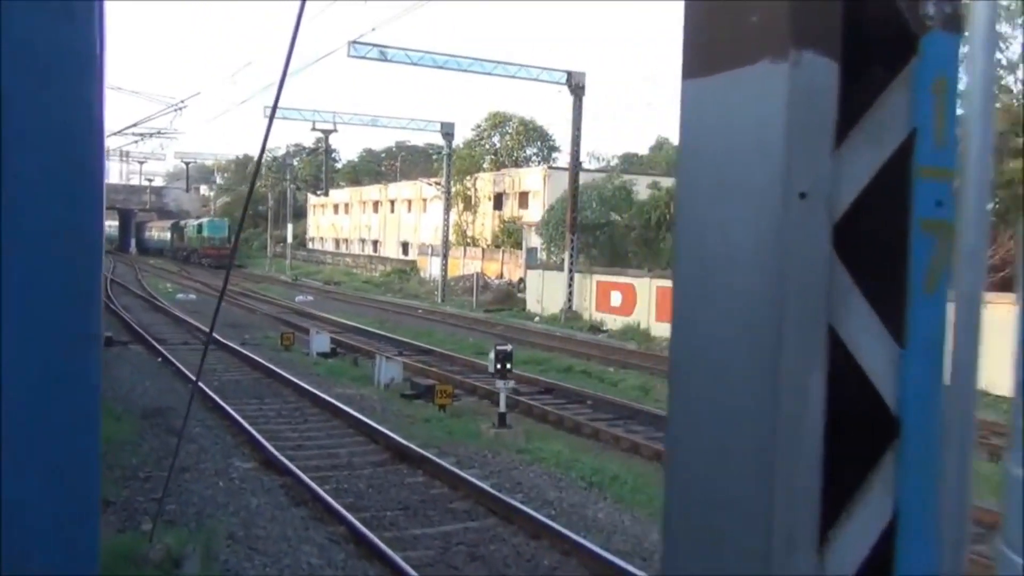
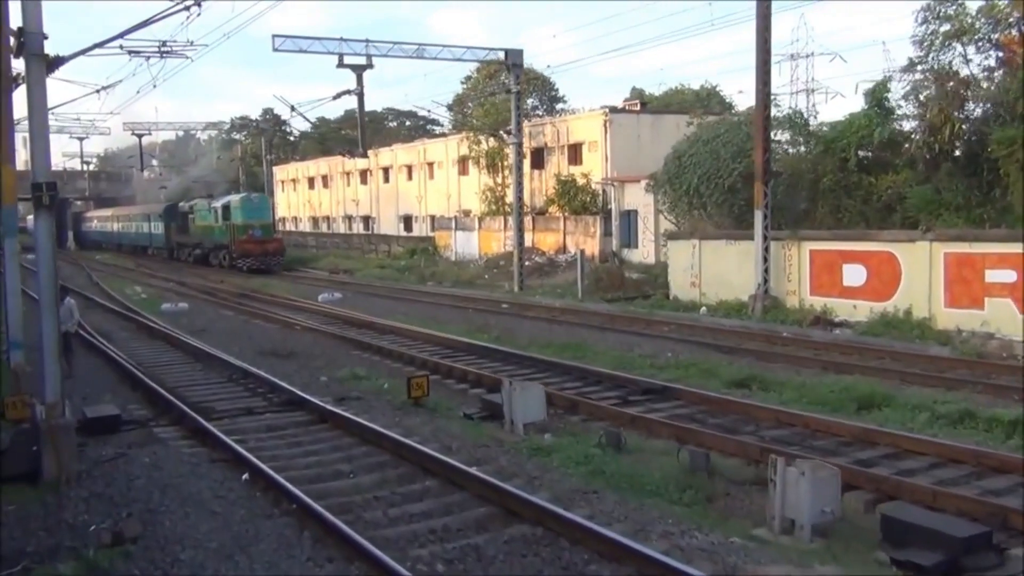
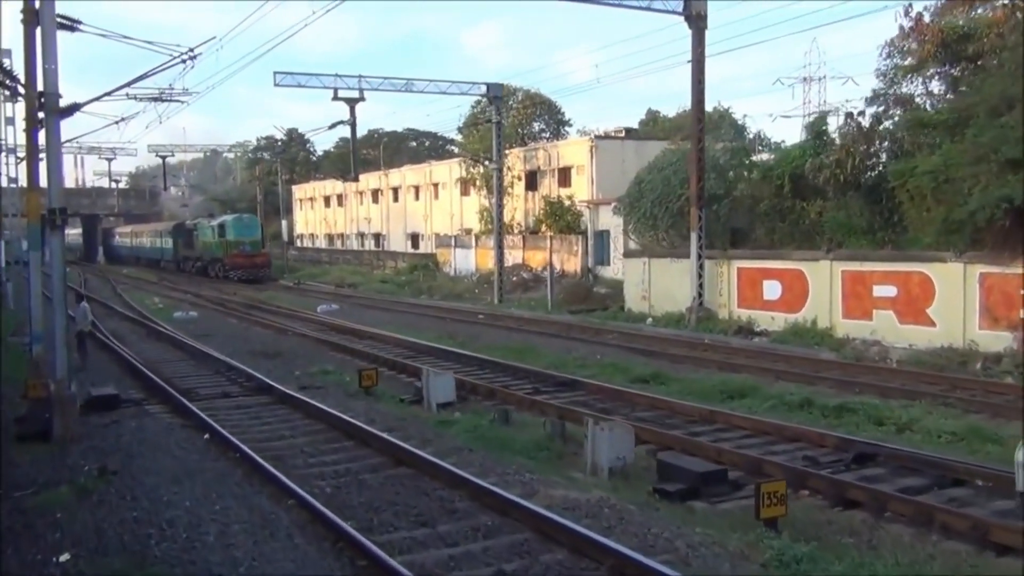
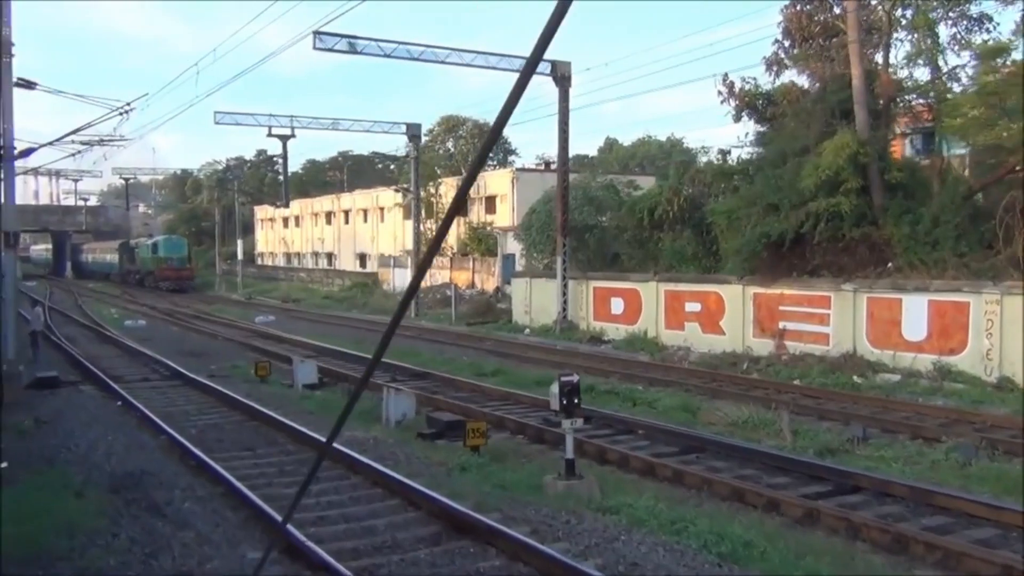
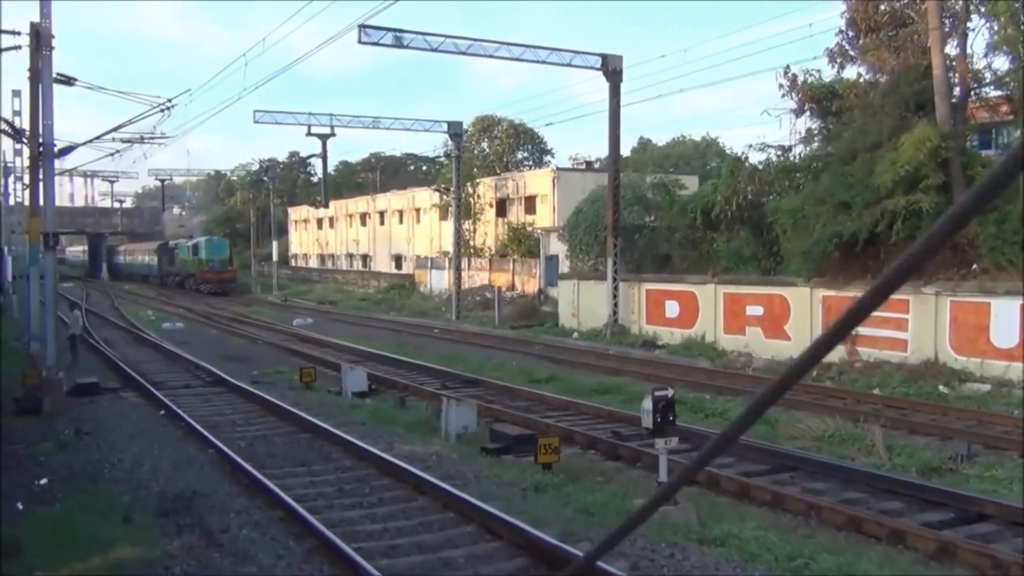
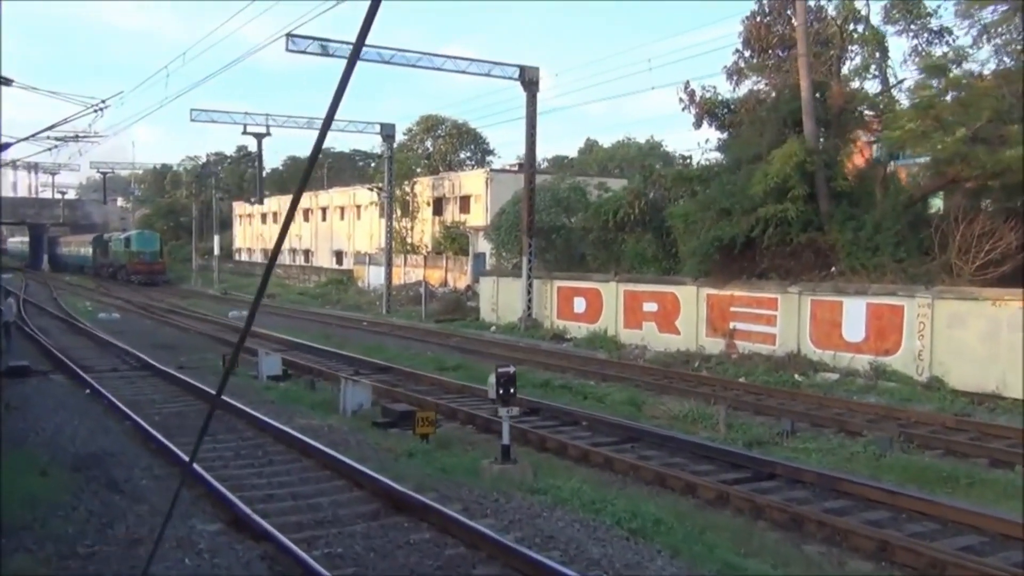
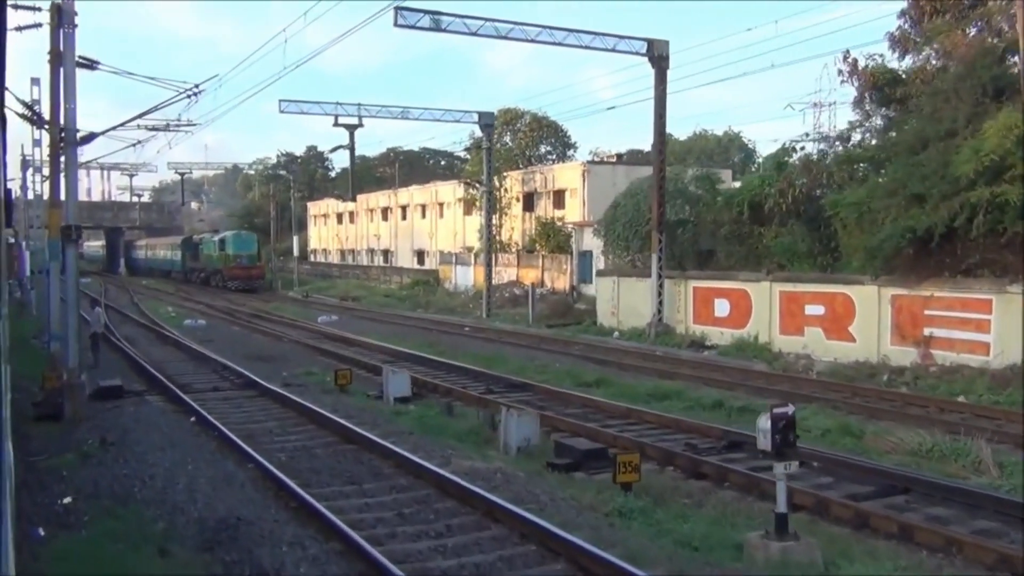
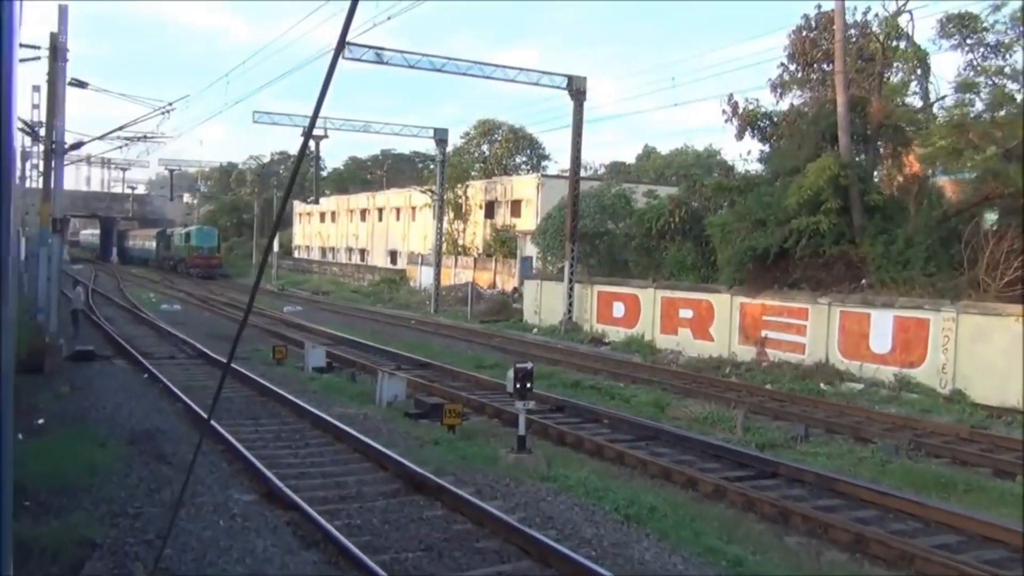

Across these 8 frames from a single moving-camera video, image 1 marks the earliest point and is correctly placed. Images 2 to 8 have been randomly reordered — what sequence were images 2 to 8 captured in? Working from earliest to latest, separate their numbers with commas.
8, 6, 4, 5, 7, 3, 2
